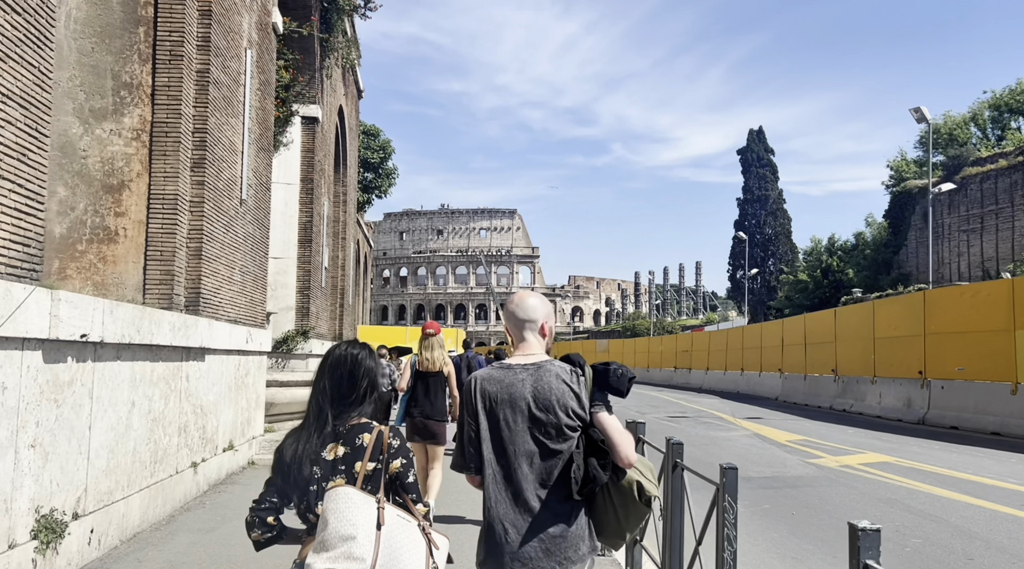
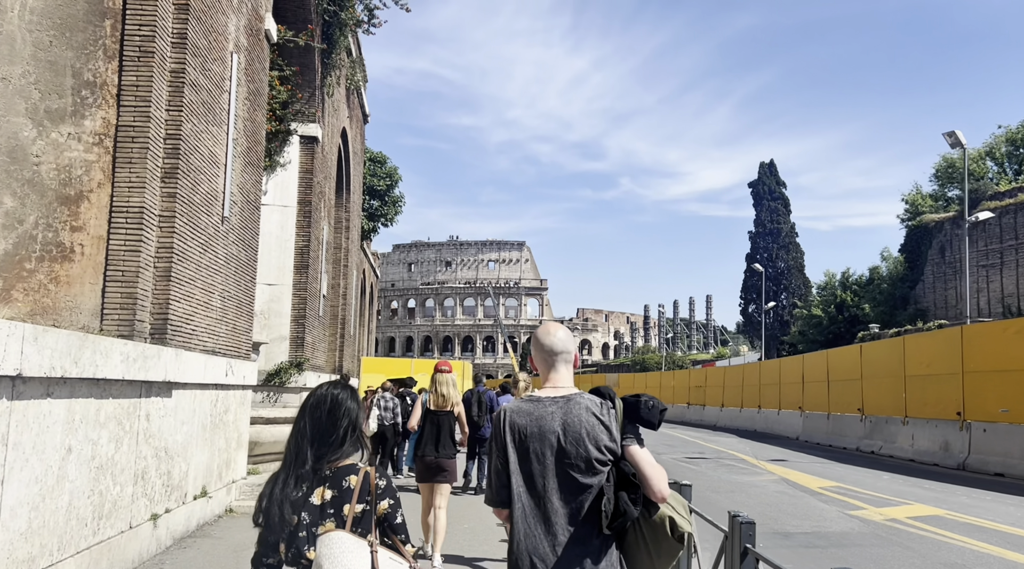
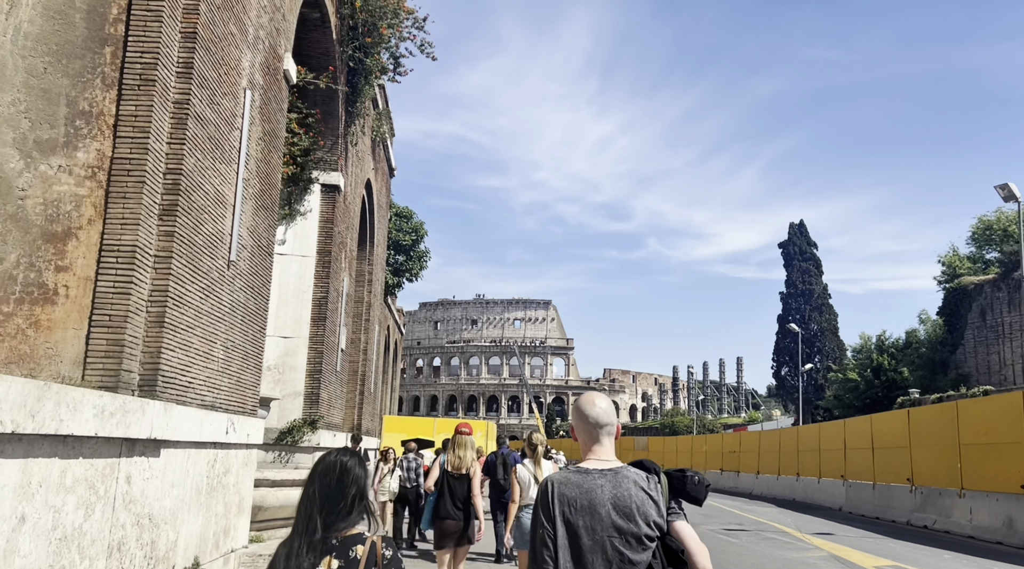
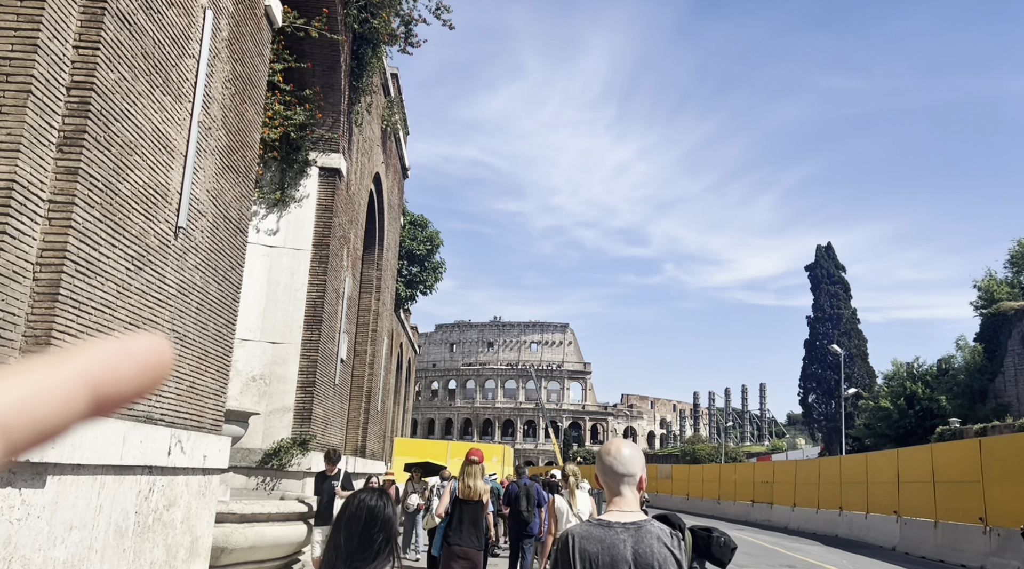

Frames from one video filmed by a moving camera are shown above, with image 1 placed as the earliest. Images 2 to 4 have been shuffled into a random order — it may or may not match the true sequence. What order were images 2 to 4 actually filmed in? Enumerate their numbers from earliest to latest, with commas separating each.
2, 3, 4
